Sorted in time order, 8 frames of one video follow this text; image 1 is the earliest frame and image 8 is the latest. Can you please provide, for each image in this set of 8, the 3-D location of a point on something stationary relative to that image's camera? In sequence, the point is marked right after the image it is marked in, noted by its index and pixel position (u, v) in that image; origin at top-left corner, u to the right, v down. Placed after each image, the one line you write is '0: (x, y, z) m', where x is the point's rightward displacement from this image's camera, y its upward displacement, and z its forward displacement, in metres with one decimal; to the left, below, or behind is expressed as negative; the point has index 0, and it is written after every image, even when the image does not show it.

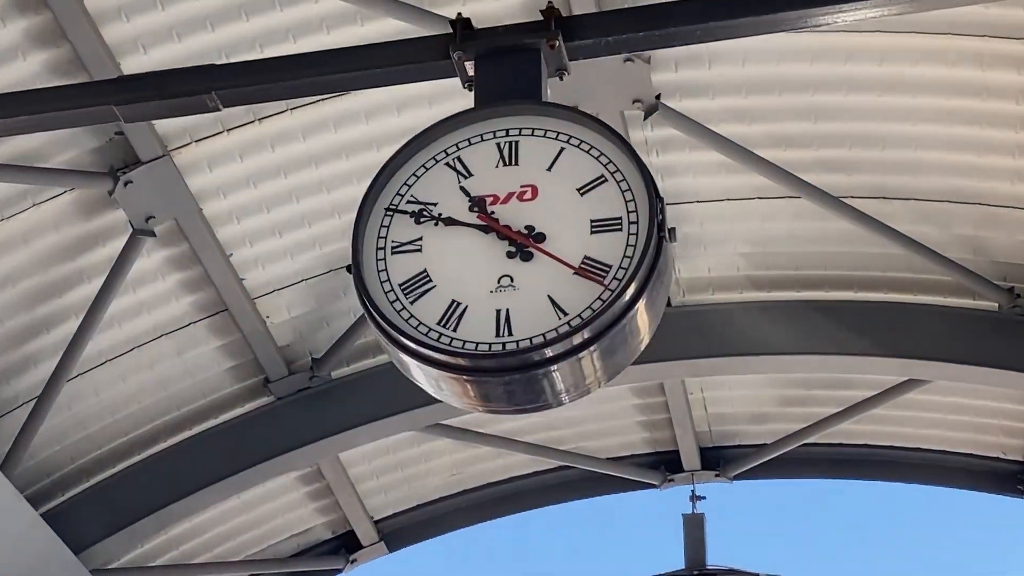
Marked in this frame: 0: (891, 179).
0: (+2.5, +0.7, +5.7) m
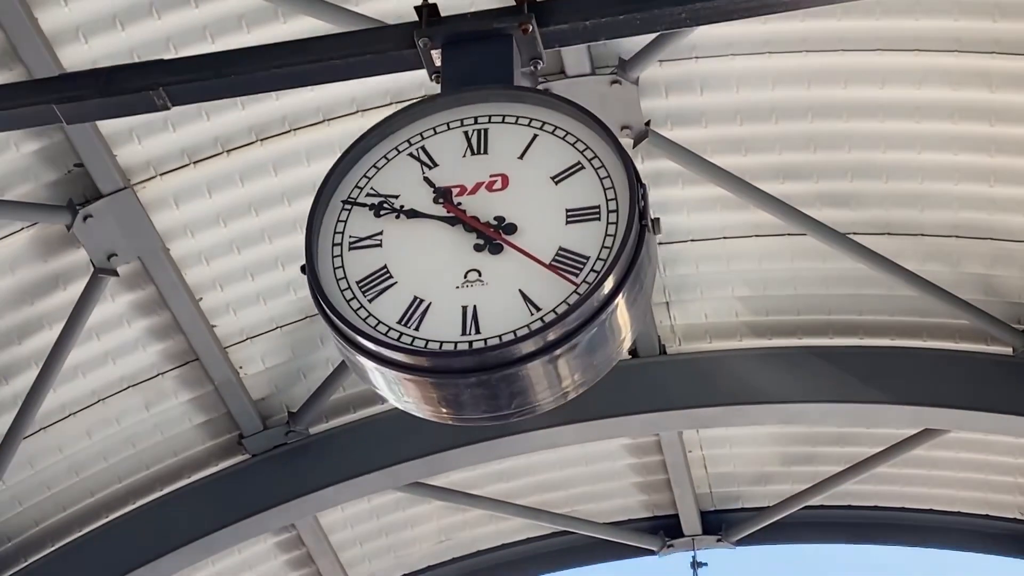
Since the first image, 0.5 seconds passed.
0: (+2.4, +0.5, +5.5) m
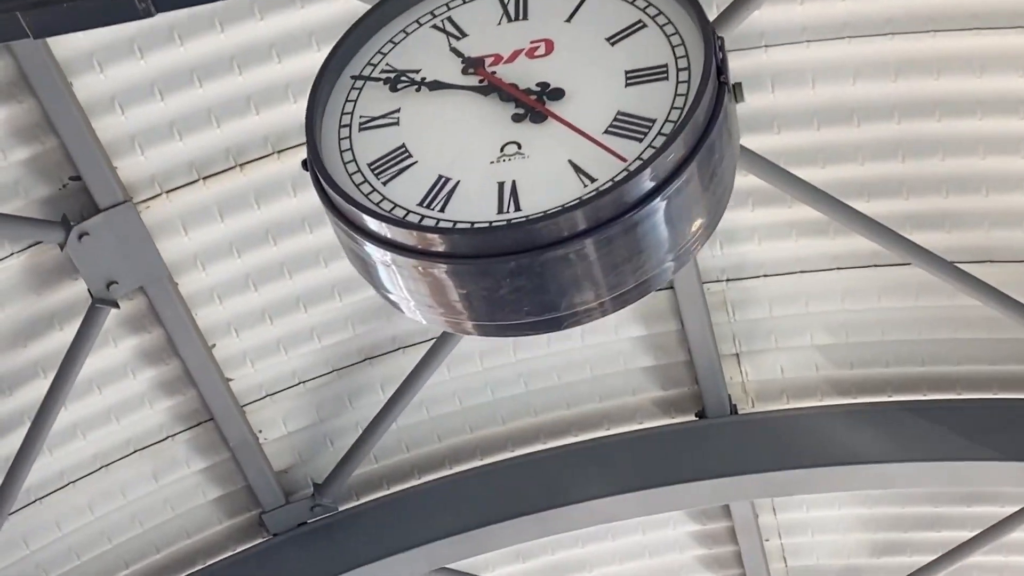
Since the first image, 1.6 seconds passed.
0: (+2.6, +0.3, +4.7) m
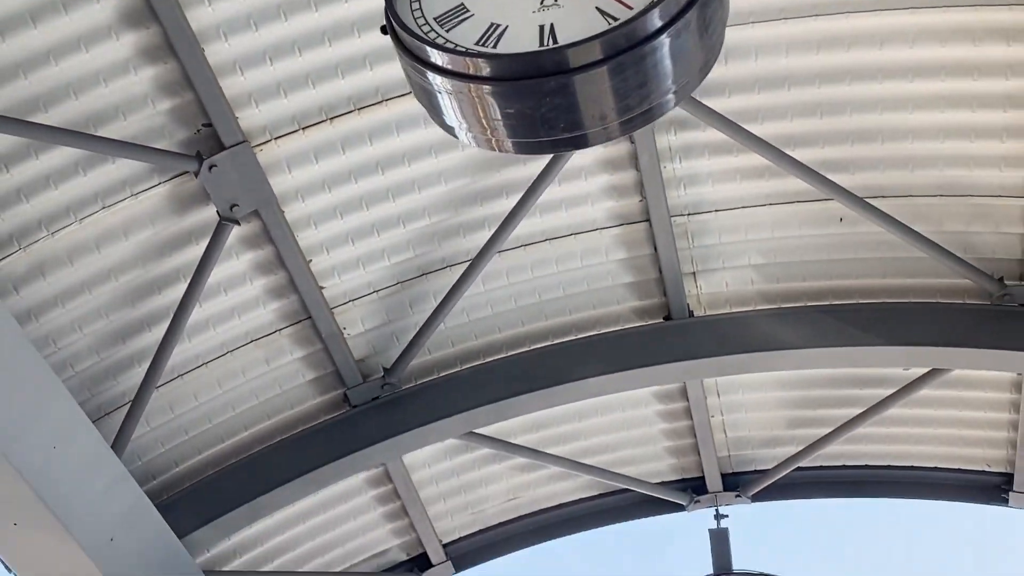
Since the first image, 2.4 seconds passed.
0: (+2.8, +0.9, +6.8) m
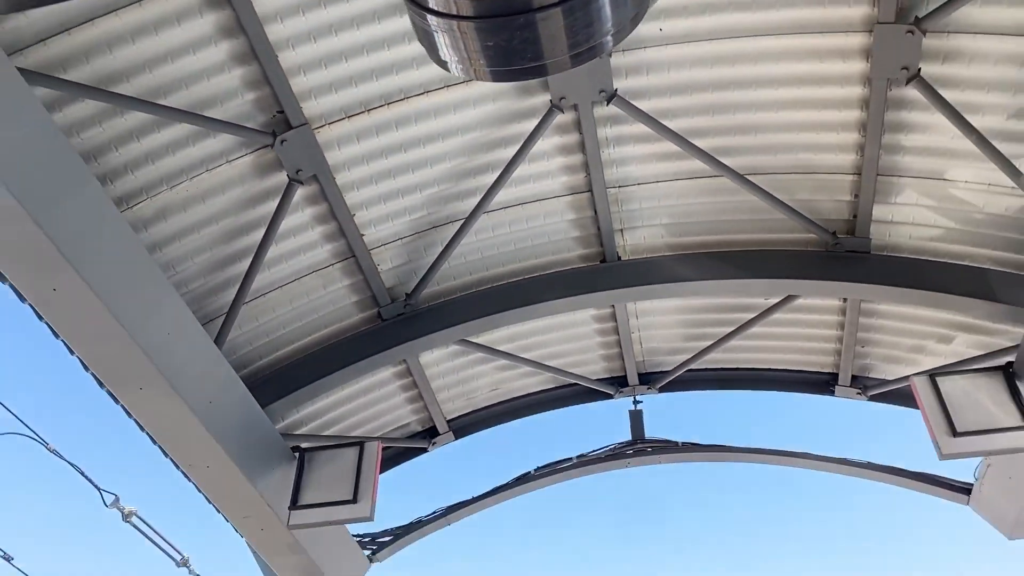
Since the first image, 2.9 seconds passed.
0: (+2.7, +1.4, +9.7) m
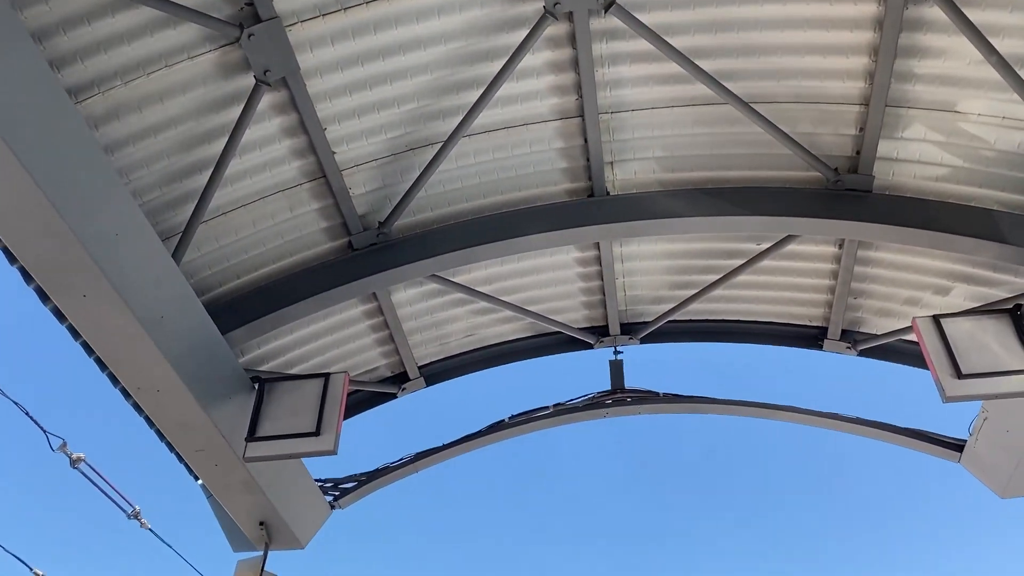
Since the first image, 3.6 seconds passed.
0: (+2.5, +2.0, +9.1) m
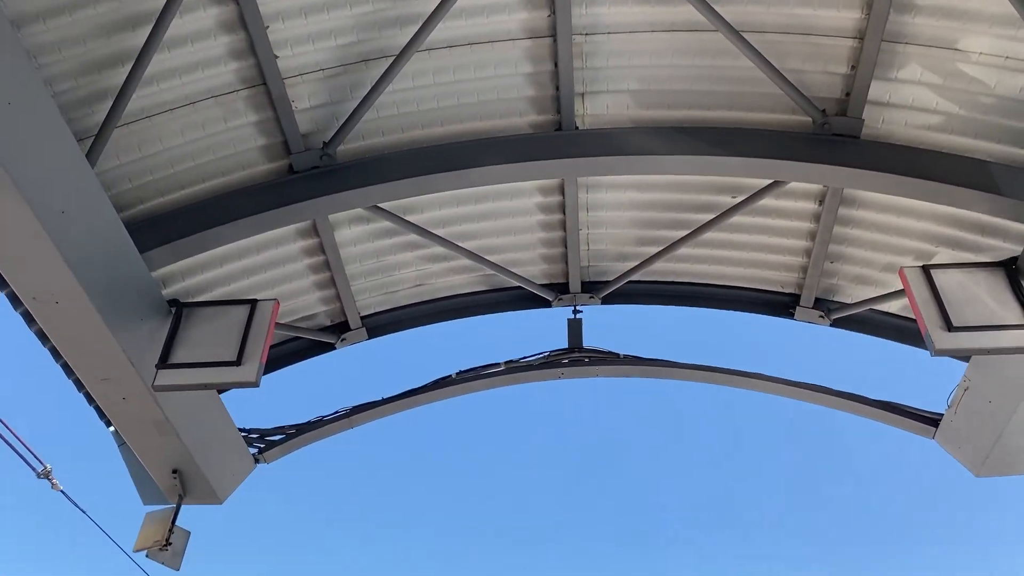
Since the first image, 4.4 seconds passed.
0: (+2.2, +2.5, +8.4) m
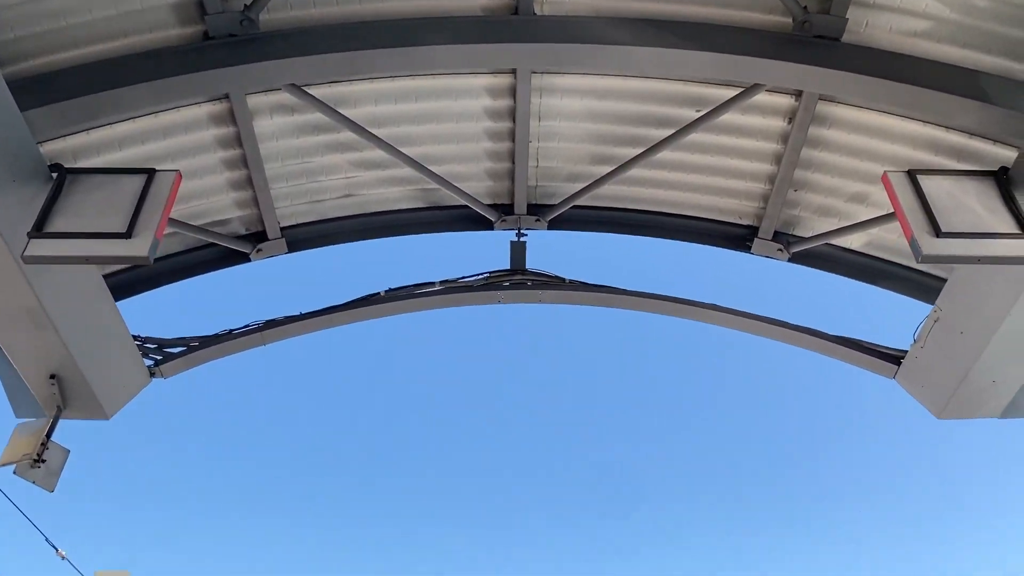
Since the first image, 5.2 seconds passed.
0: (+1.9, +3.3, +7.6) m
